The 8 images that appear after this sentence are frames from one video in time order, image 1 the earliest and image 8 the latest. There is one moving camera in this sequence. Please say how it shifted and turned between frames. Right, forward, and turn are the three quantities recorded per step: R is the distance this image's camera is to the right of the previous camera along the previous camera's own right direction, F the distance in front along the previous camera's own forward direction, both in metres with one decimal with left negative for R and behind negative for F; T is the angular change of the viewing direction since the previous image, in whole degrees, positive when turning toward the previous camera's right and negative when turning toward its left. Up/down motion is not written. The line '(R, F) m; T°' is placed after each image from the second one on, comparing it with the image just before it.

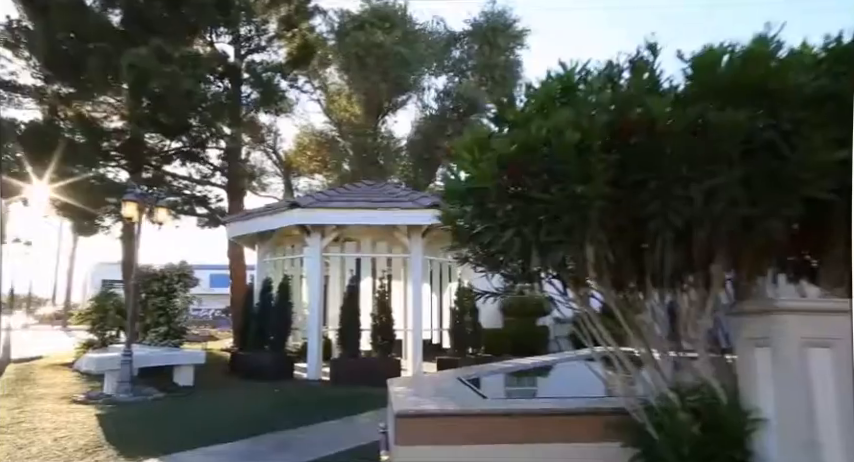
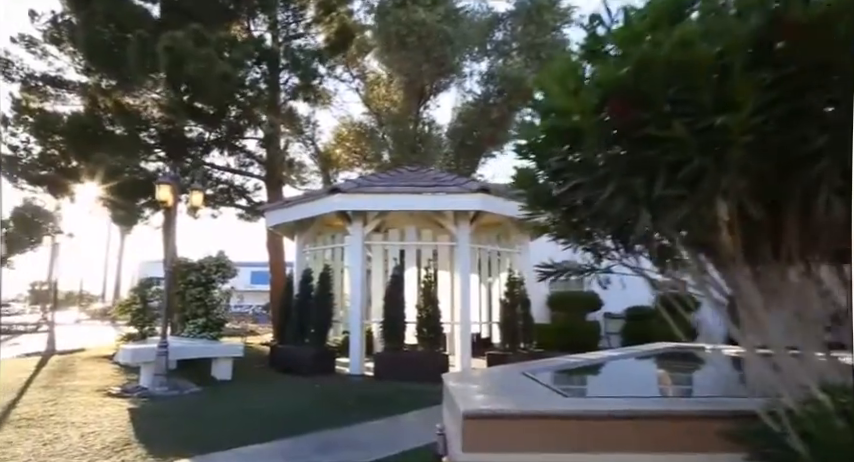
(-0.2, +0.6) m; -4°
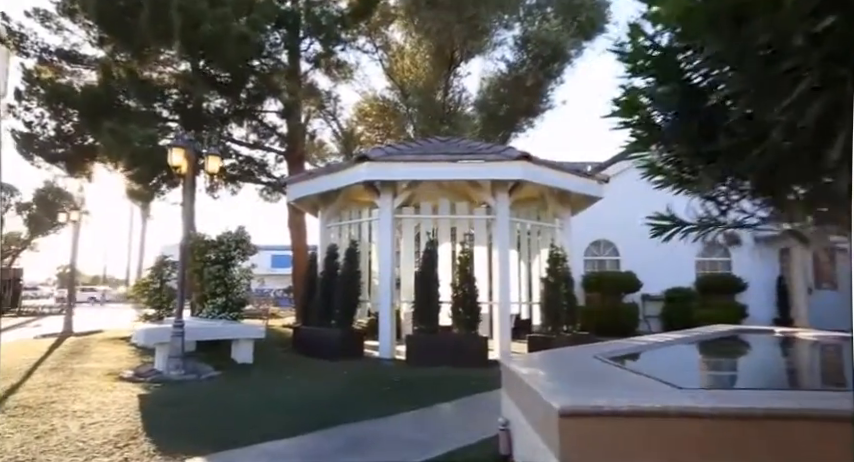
(-0.3, +0.7) m; -2°
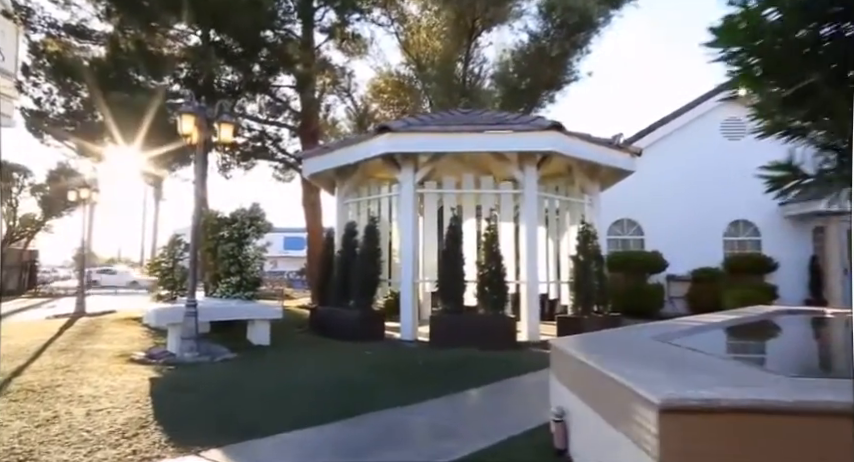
(-0.2, +0.4) m; -1°
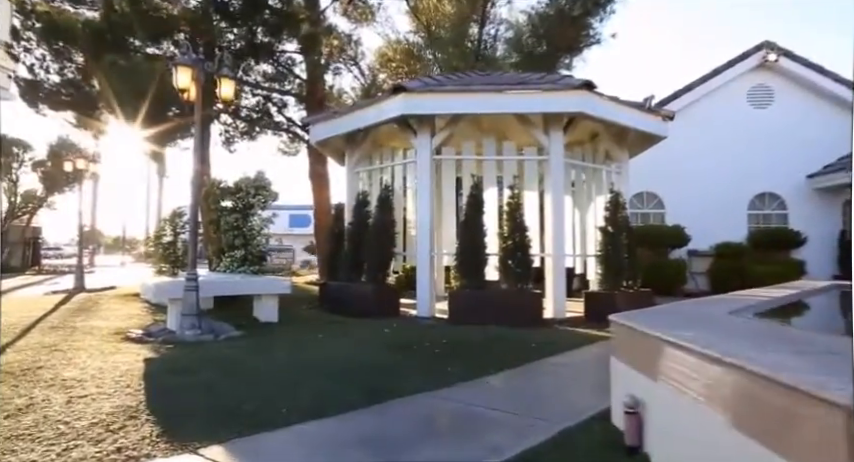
(-0.2, +0.6) m; 0°
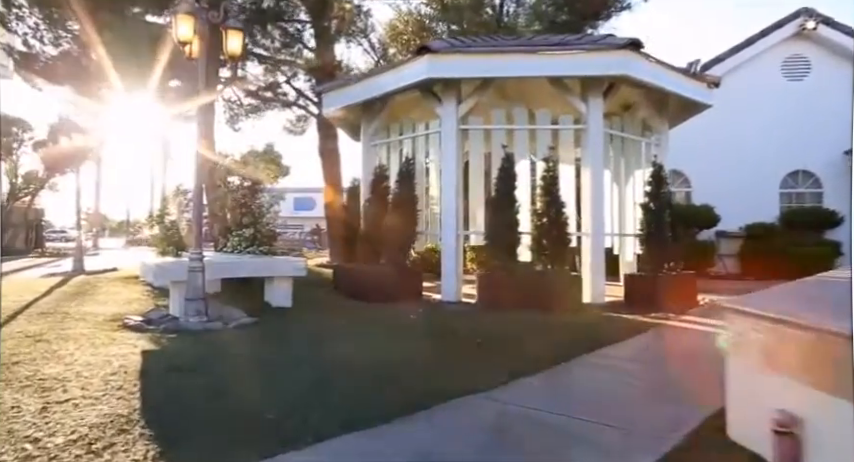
(-0.3, +0.6) m; 0°
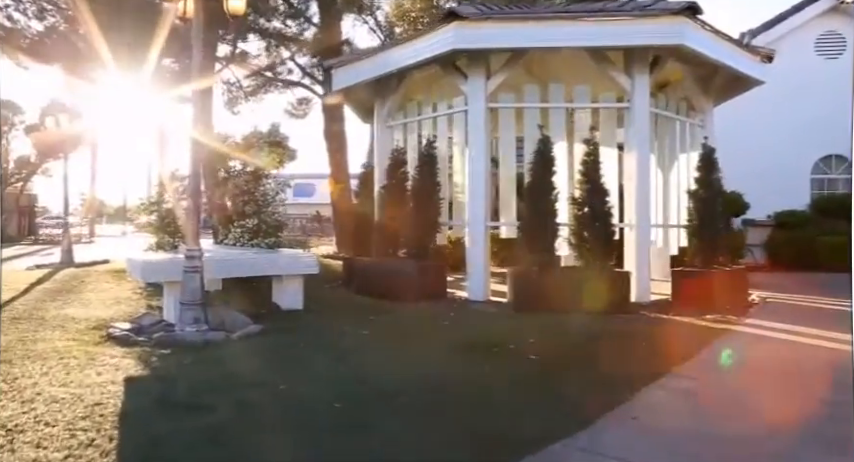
(-0.3, +0.7) m; 0°
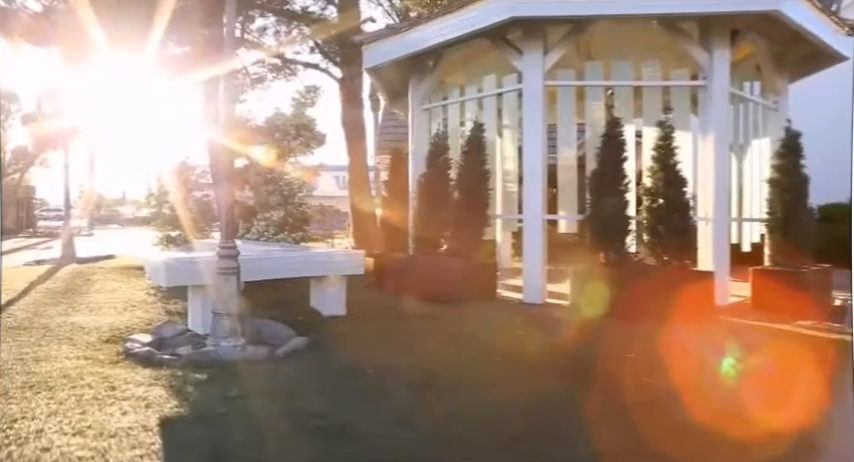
(-0.5, +0.7) m; 0°
